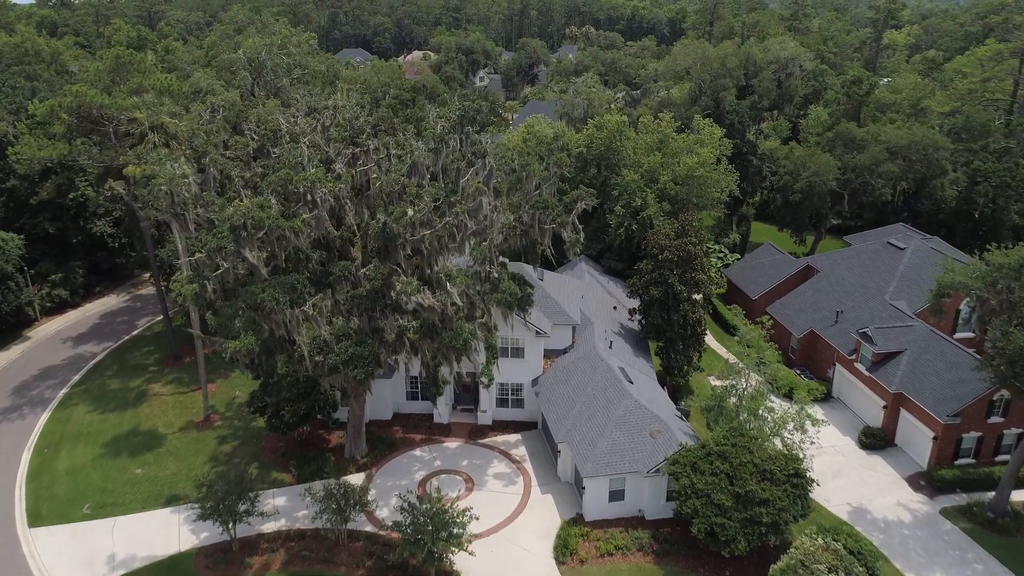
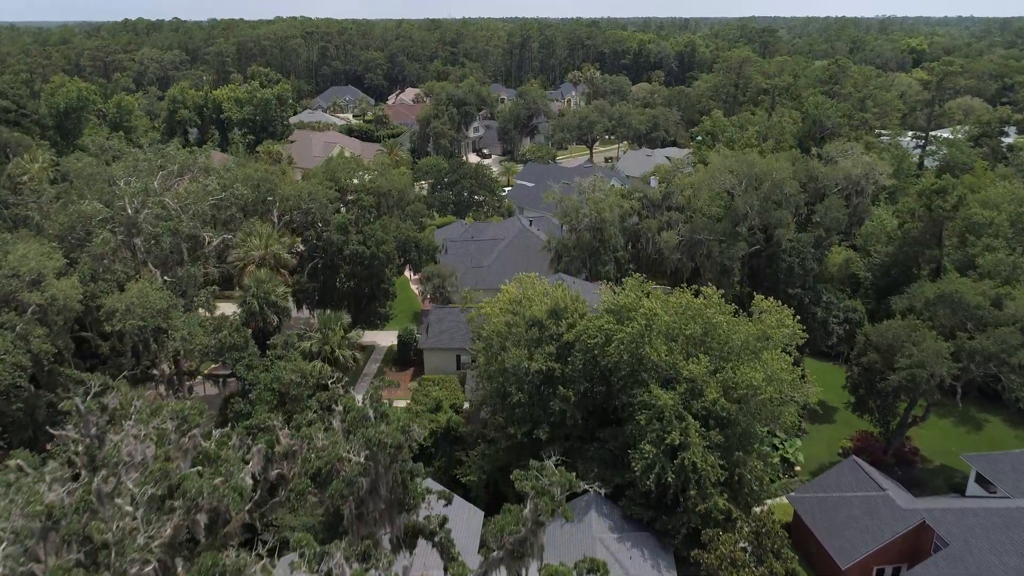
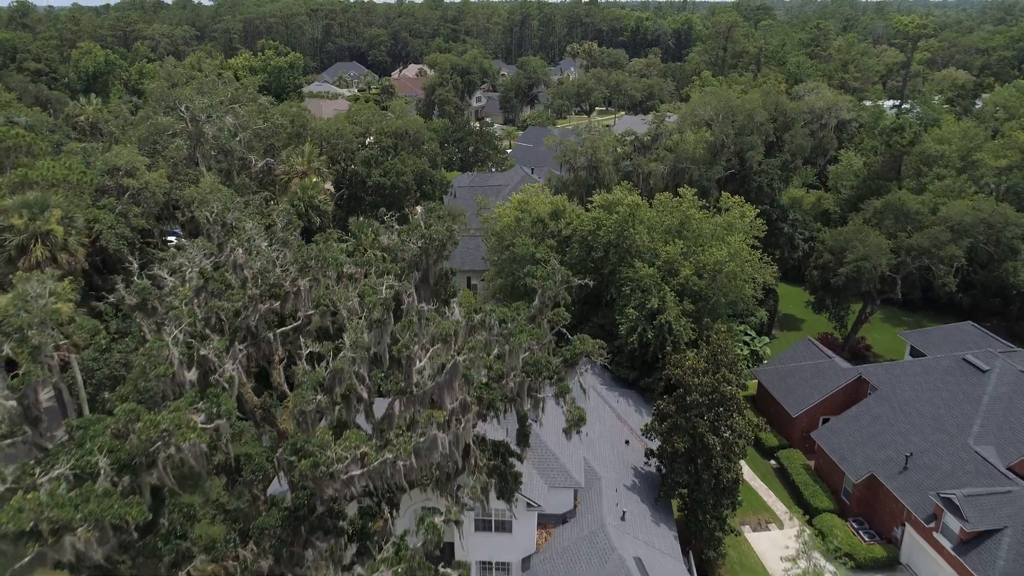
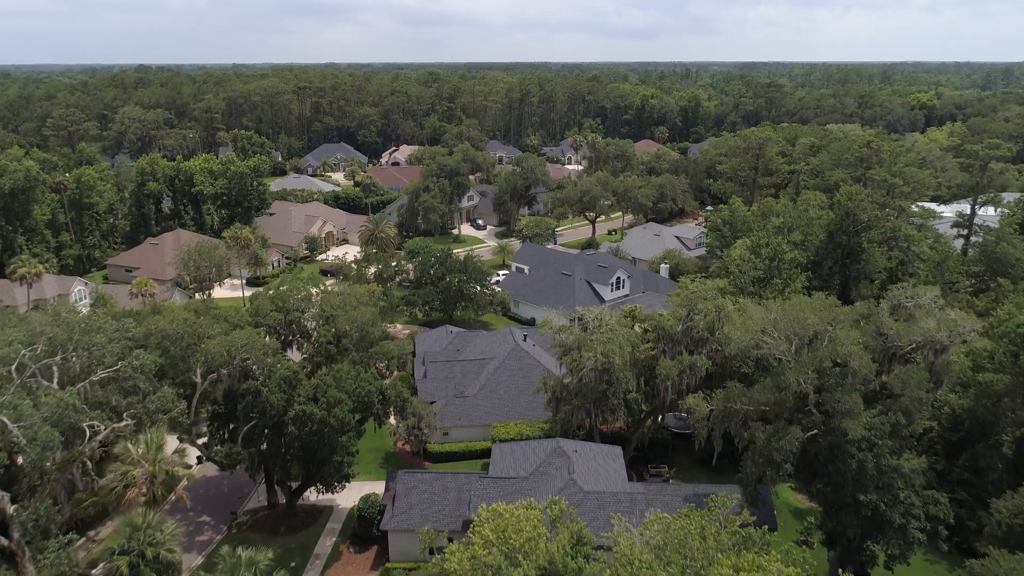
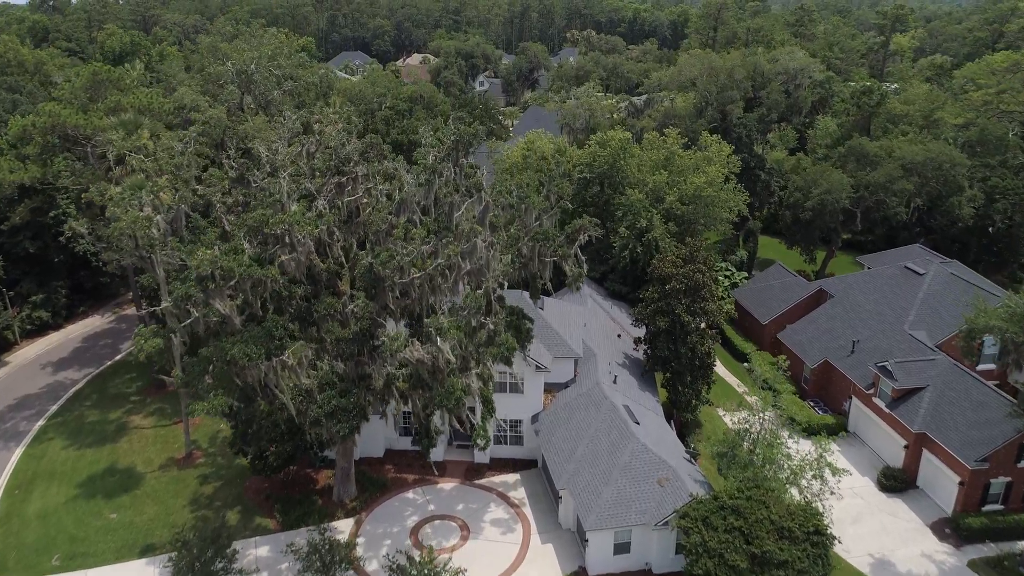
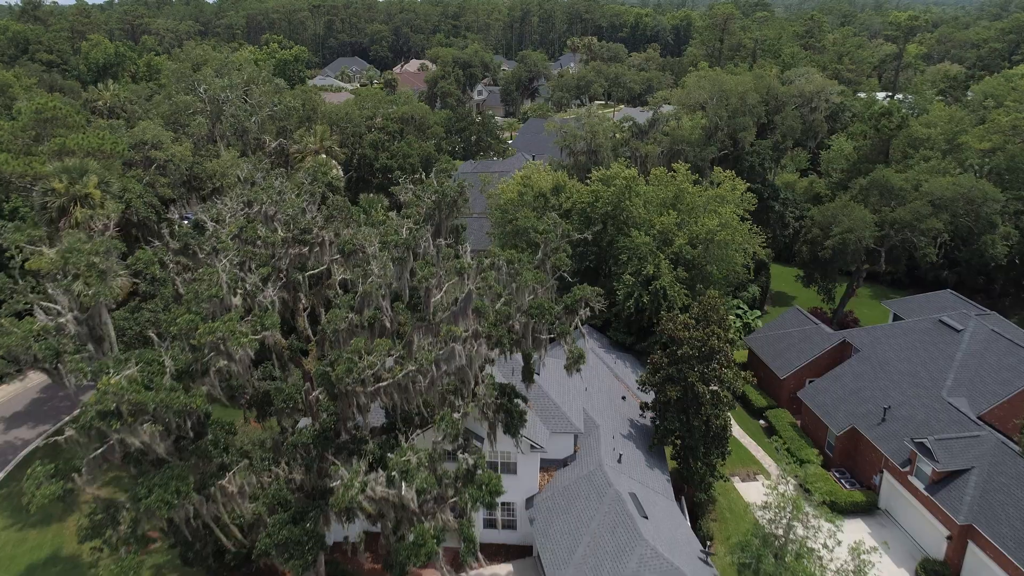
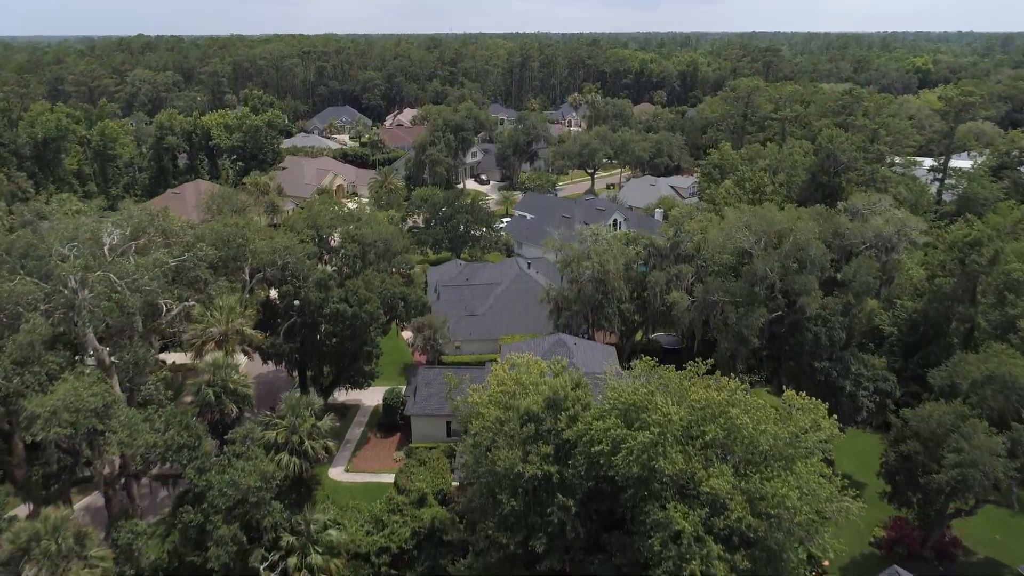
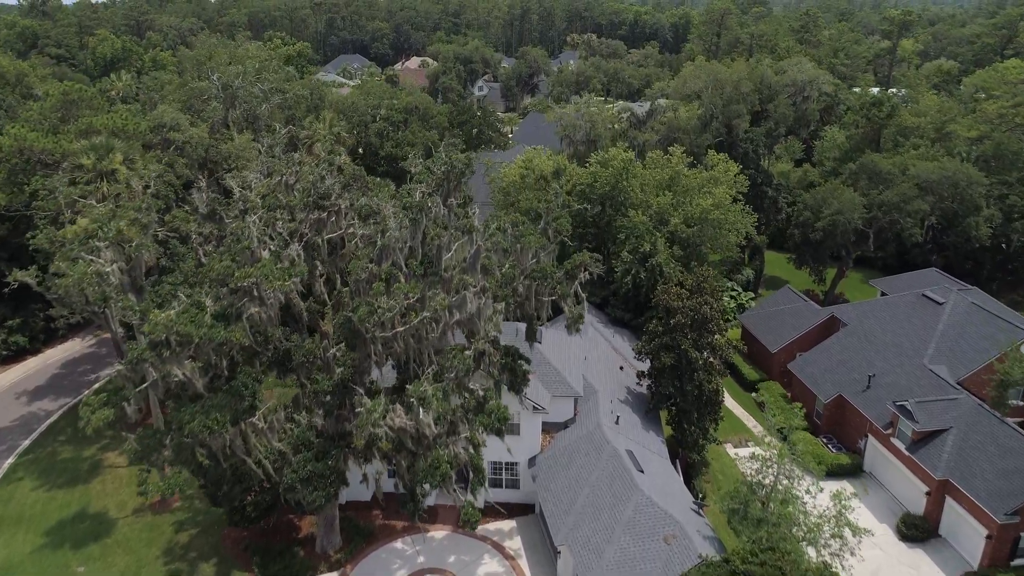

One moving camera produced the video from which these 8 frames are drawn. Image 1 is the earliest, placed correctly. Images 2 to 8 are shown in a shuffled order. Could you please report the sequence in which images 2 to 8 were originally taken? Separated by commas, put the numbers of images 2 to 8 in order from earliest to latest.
5, 8, 6, 3, 2, 7, 4
